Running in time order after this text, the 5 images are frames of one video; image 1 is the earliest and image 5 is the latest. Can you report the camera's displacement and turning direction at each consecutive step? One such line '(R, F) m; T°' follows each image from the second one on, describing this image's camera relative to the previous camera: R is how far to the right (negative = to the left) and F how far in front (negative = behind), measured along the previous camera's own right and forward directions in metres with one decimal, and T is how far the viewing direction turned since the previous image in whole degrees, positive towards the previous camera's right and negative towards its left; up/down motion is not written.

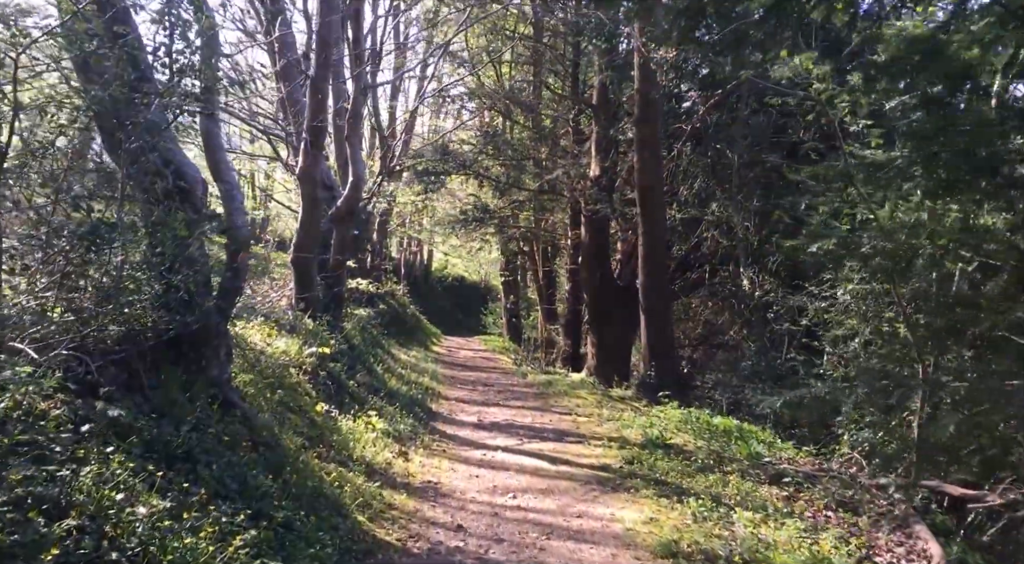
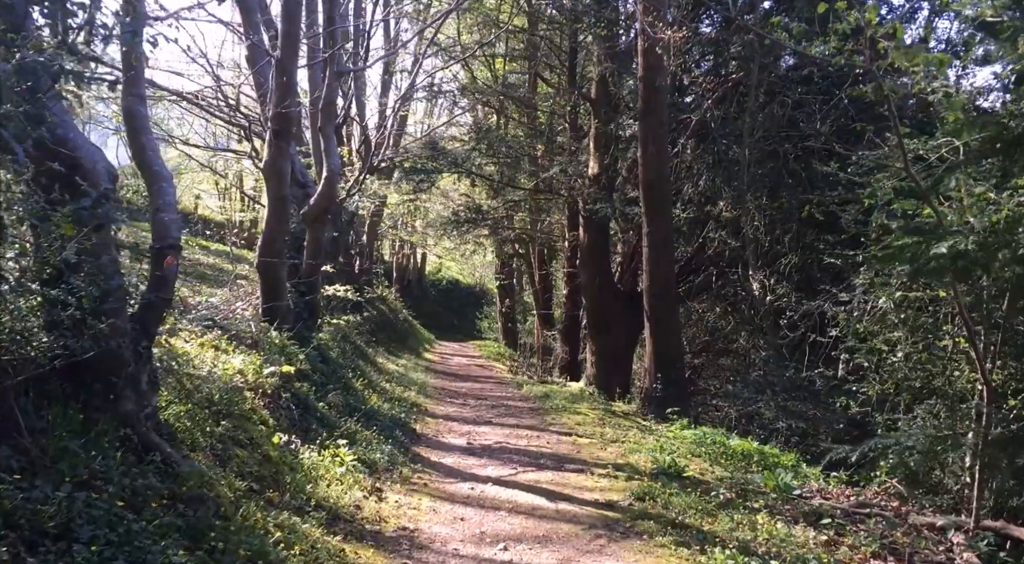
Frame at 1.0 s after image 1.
(+0.1, +1.3) m; 0°
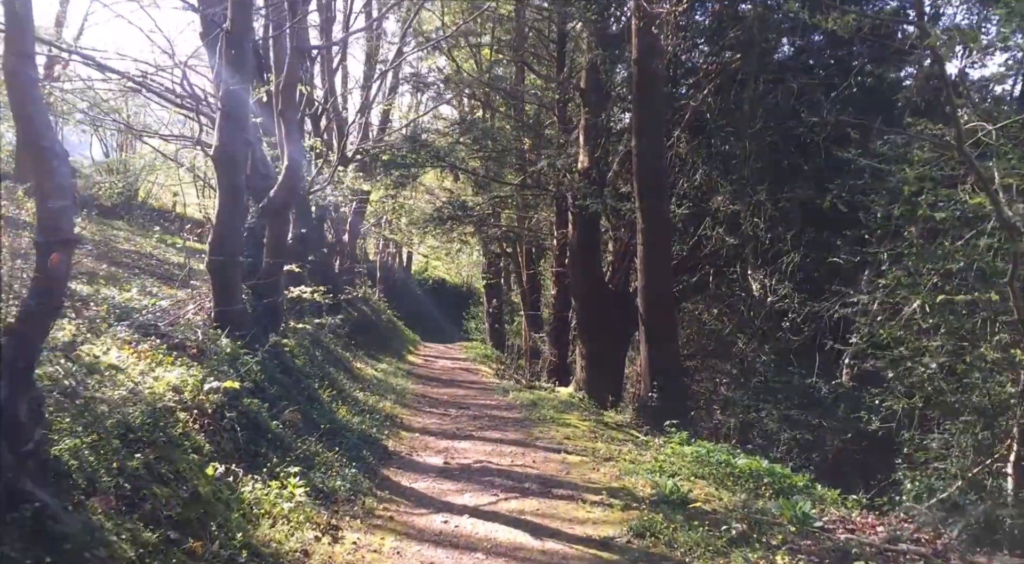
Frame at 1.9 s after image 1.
(+0.1, +1.1) m; +1°
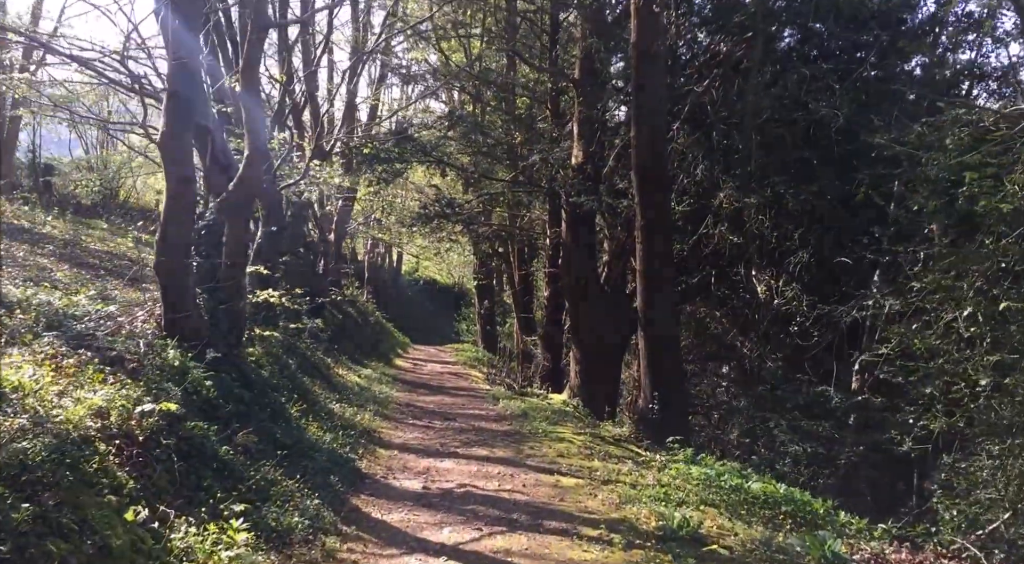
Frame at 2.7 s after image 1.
(+0.1, +1.0) m; 0°
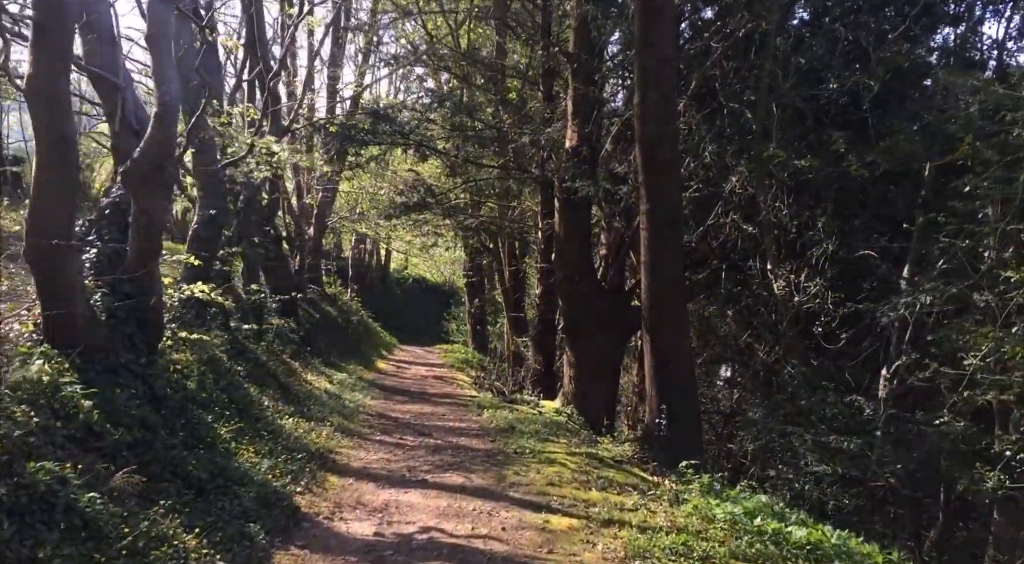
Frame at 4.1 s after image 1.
(+0.2, +1.8) m; 0°
